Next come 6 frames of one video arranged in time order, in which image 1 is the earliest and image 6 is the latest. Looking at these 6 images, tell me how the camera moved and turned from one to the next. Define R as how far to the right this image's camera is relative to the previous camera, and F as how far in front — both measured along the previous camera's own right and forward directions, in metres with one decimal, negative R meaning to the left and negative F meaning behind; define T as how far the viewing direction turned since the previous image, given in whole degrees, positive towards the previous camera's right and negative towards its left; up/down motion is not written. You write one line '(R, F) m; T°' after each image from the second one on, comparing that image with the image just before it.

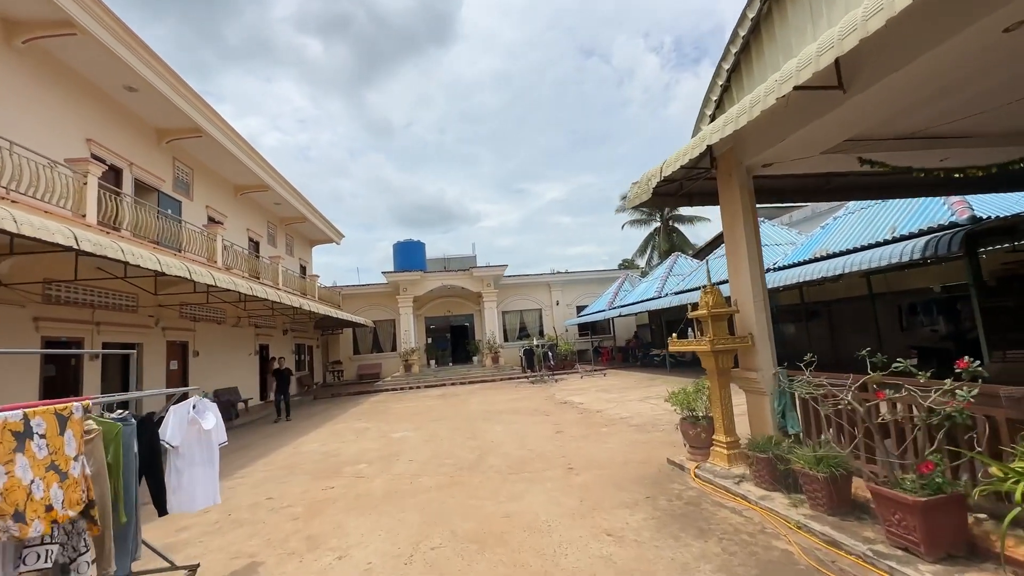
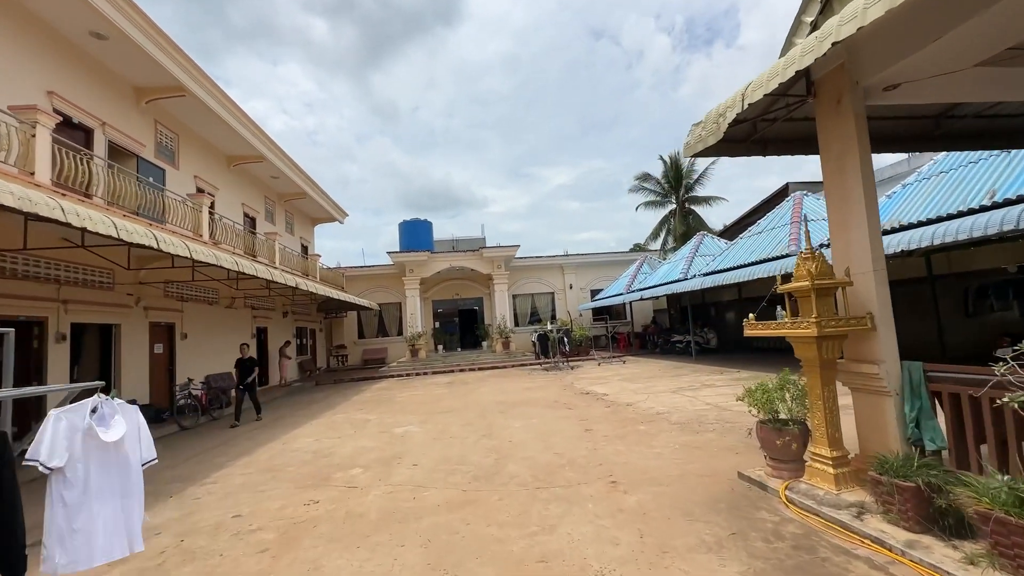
(-0.2, +1.1) m; -1°
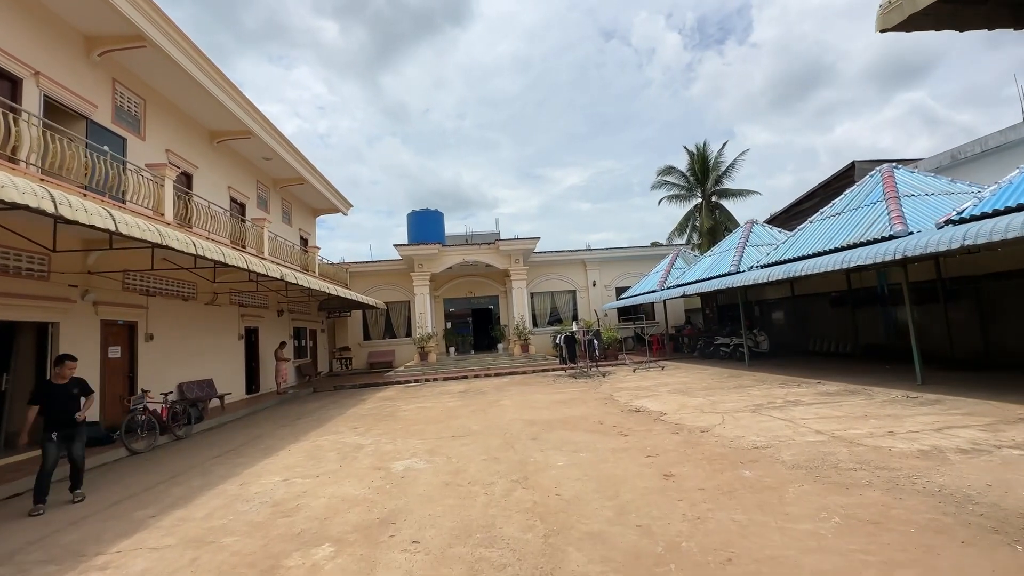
(-0.3, +1.9) m; -1°
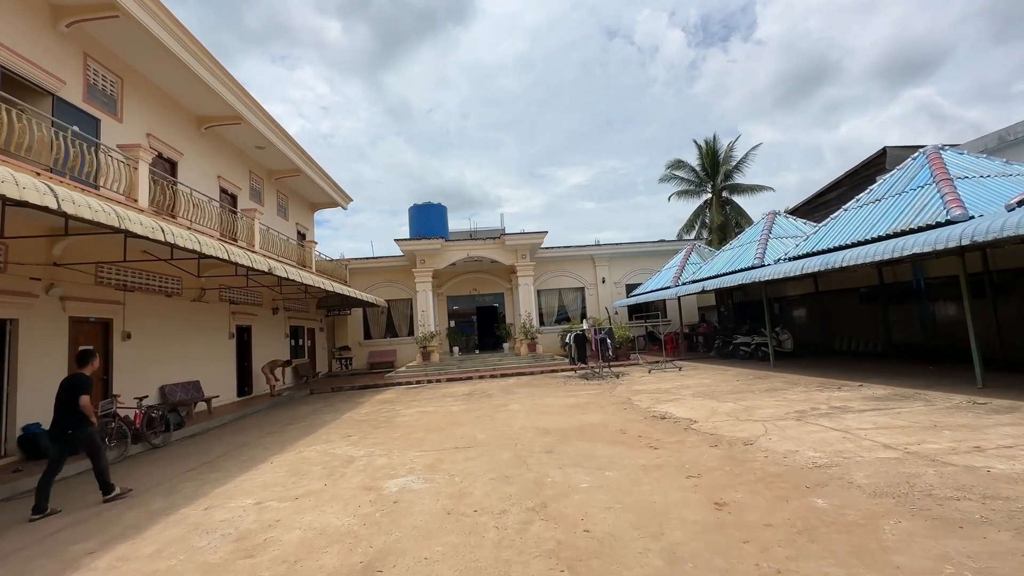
(-0.1, +0.8) m; 0°
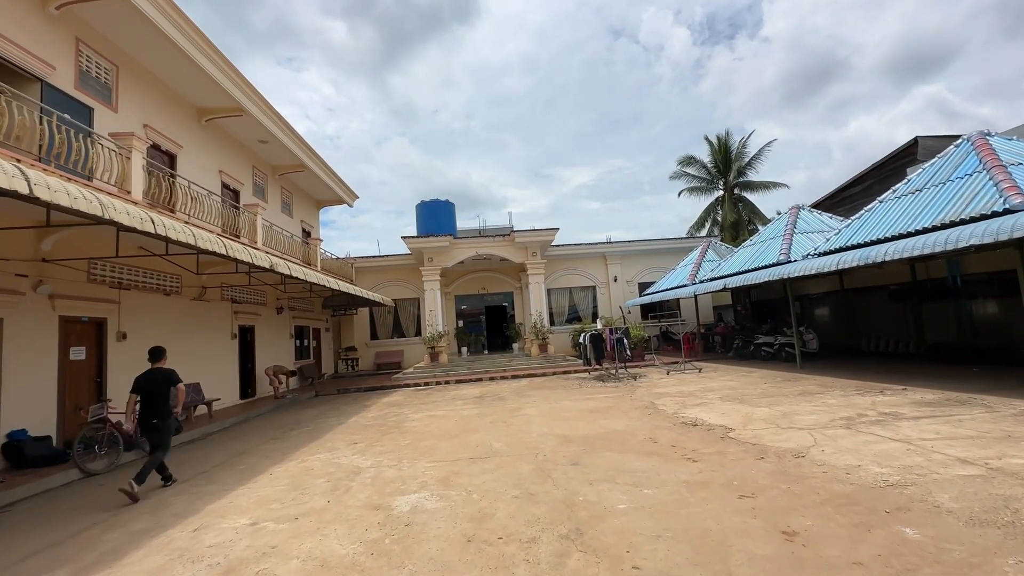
(-0.2, +0.5) m; -1°
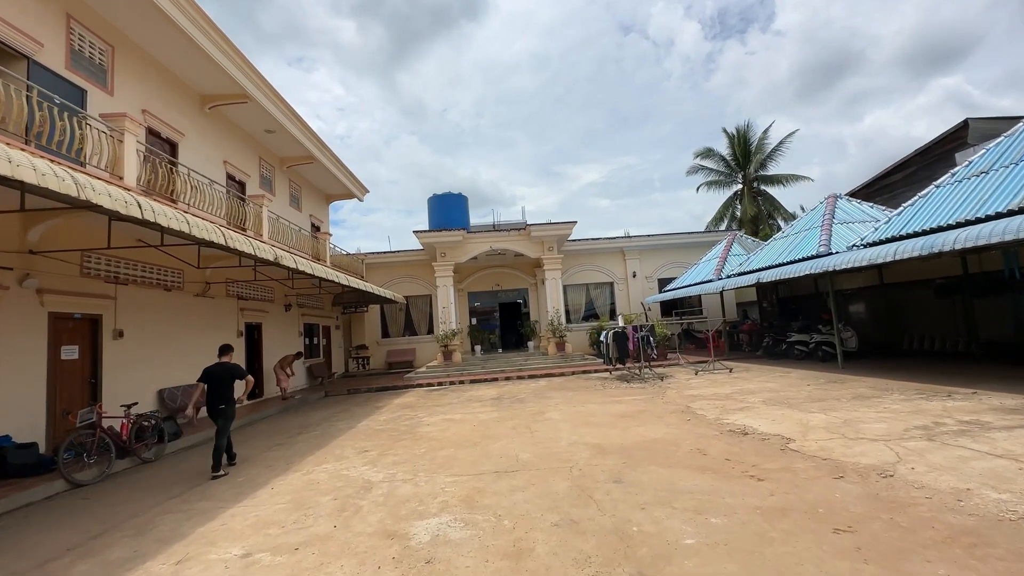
(-0.2, +0.6) m; -1°
